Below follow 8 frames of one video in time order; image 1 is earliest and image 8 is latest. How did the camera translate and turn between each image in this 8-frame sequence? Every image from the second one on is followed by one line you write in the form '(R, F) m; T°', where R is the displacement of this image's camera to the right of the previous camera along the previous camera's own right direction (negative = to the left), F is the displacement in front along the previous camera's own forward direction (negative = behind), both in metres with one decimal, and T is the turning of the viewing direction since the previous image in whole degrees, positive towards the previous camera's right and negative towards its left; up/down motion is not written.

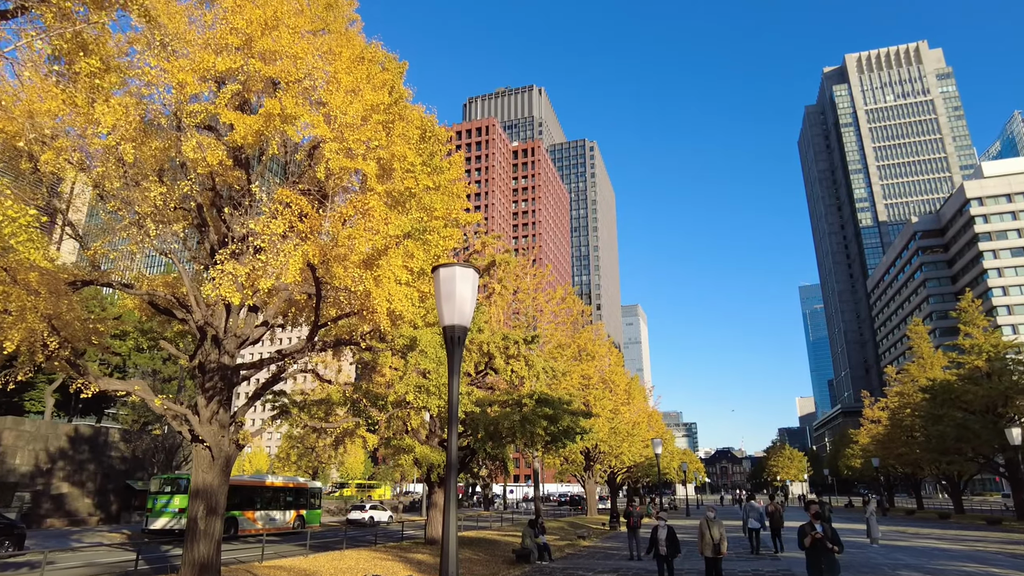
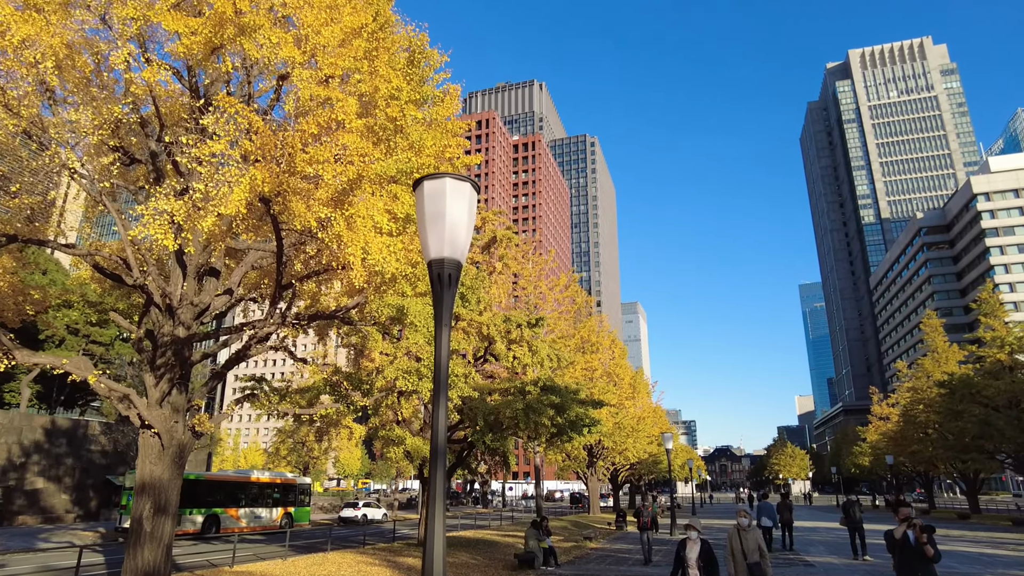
(-0.1, +1.7) m; 0°
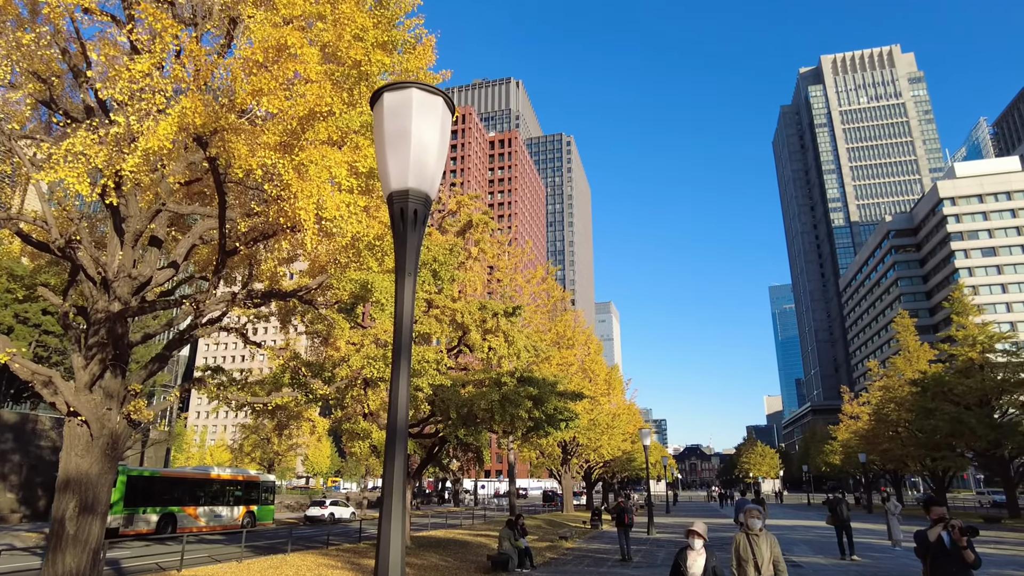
(0.0, +0.9) m; +2°
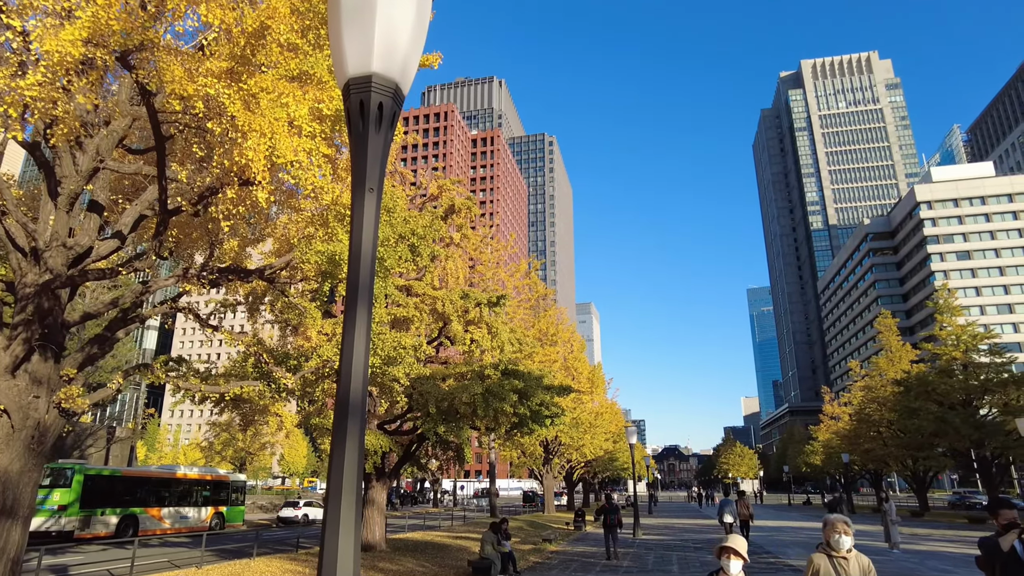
(-0.1, +1.0) m; +2°
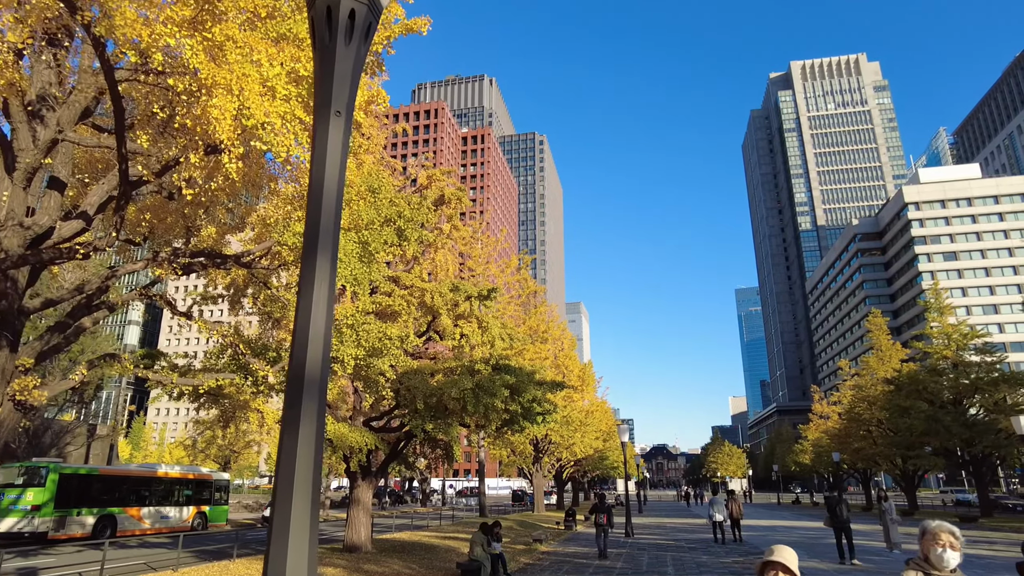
(0.0, +0.5) m; +1°
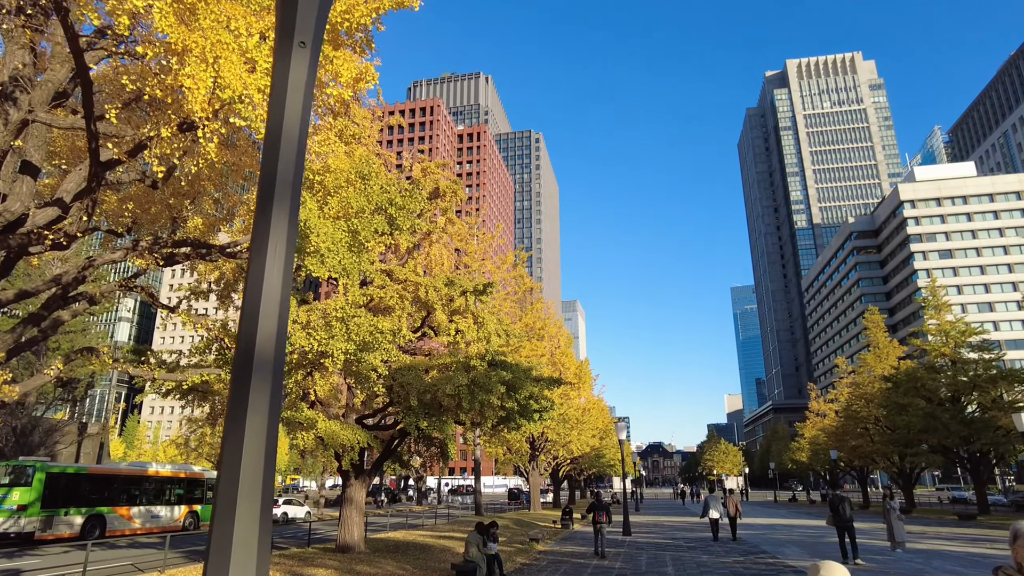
(0.0, +0.3) m; 0°
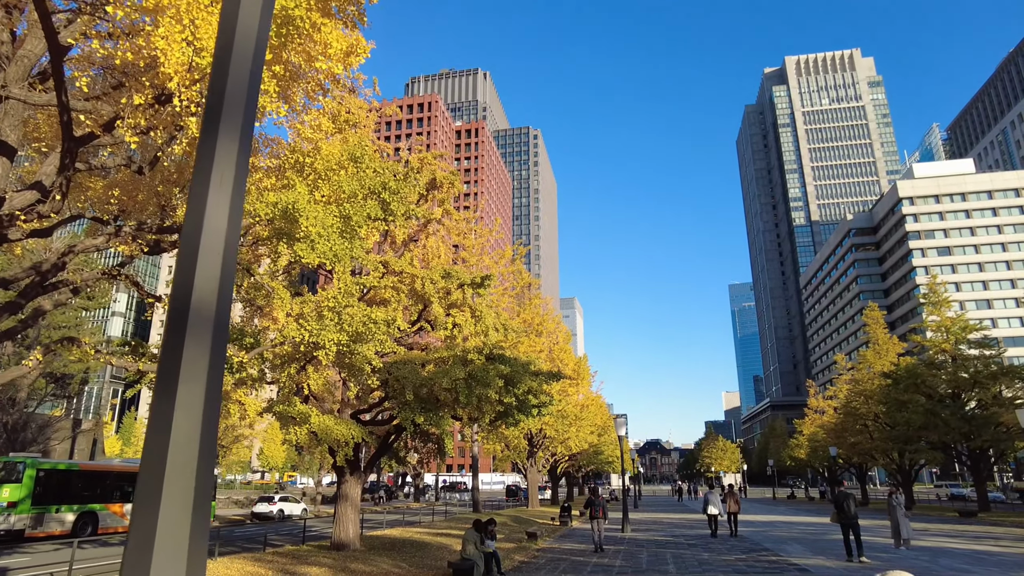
(0.0, +0.3) m; 0°
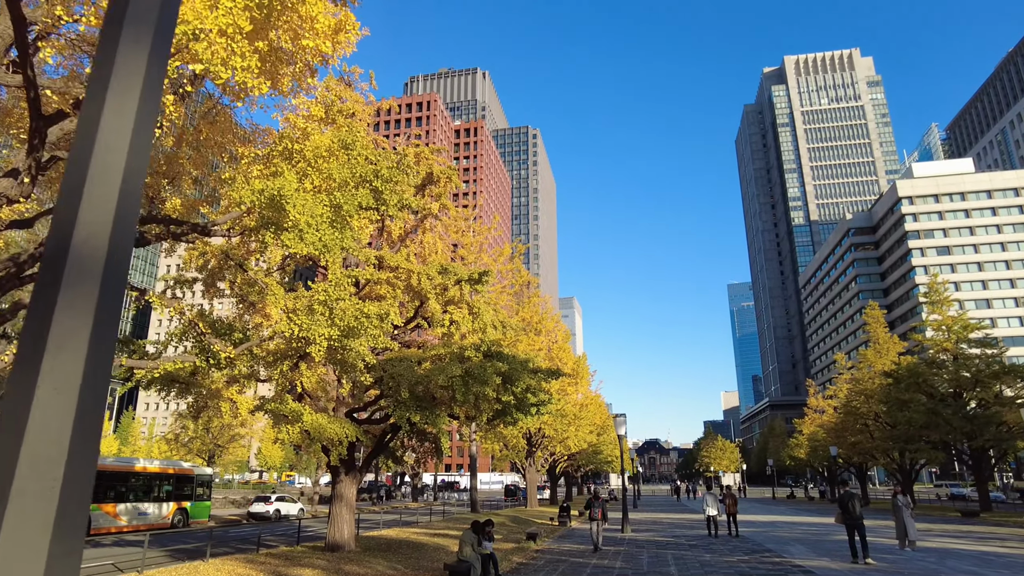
(0.0, +0.3) m; 0°
